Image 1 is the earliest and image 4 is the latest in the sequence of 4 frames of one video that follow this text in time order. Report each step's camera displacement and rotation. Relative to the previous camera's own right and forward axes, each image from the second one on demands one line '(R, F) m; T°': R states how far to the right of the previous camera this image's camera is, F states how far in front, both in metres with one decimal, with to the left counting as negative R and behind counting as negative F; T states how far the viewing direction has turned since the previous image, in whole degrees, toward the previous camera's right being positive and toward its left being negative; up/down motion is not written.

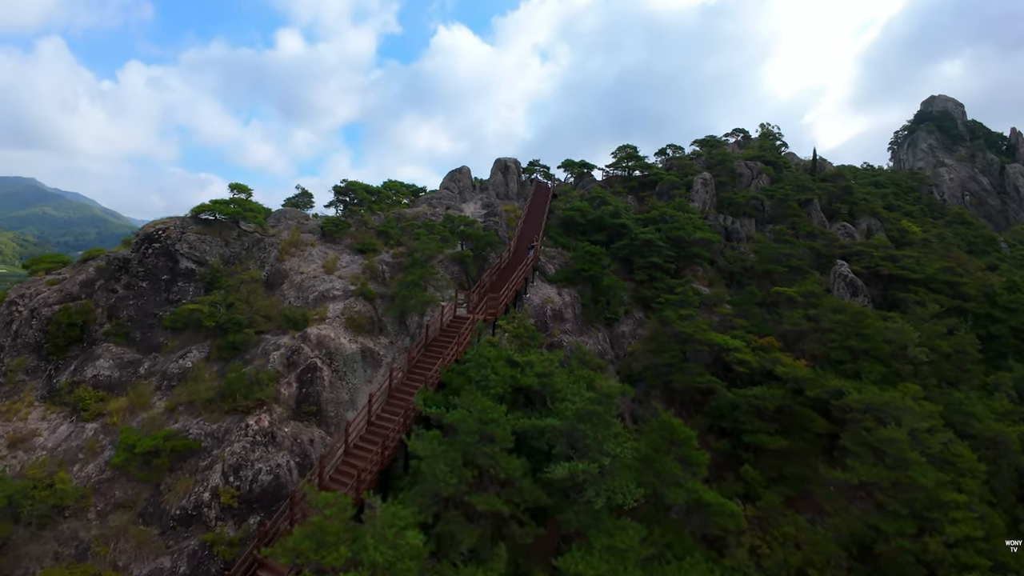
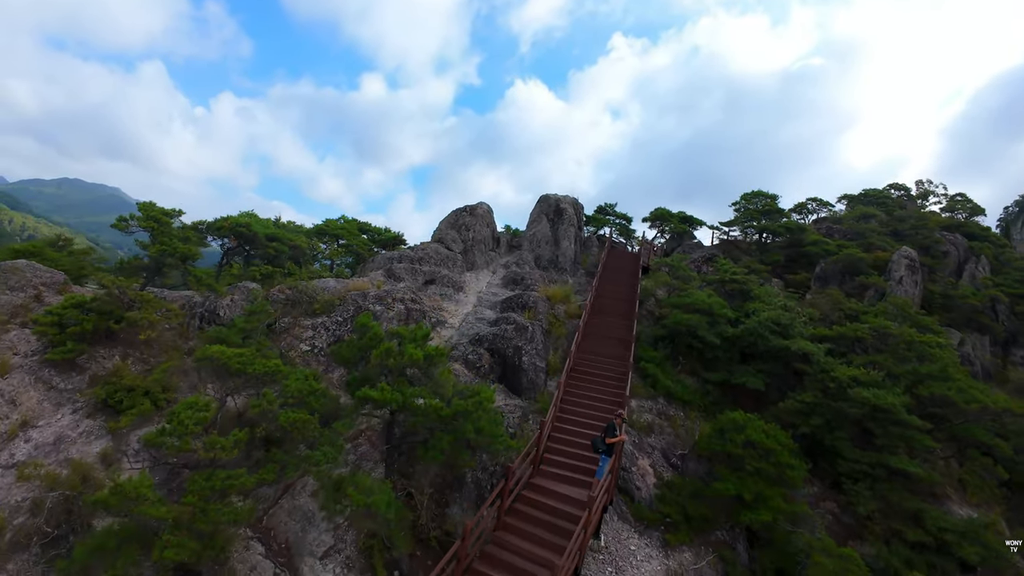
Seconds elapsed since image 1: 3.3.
(+0.2, +14.8) m; -6°
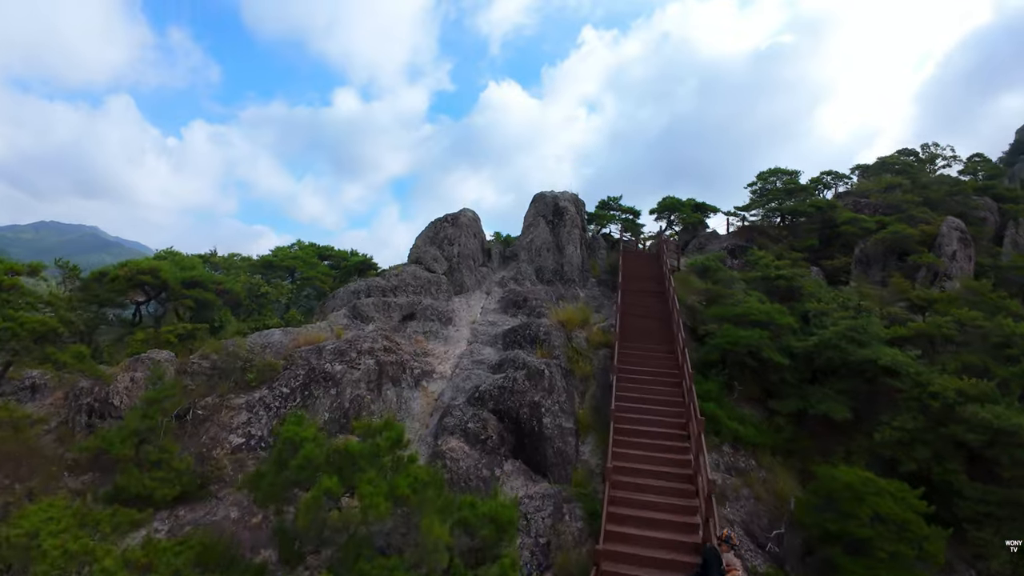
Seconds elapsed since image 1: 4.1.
(-0.2, +2.9) m; +1°
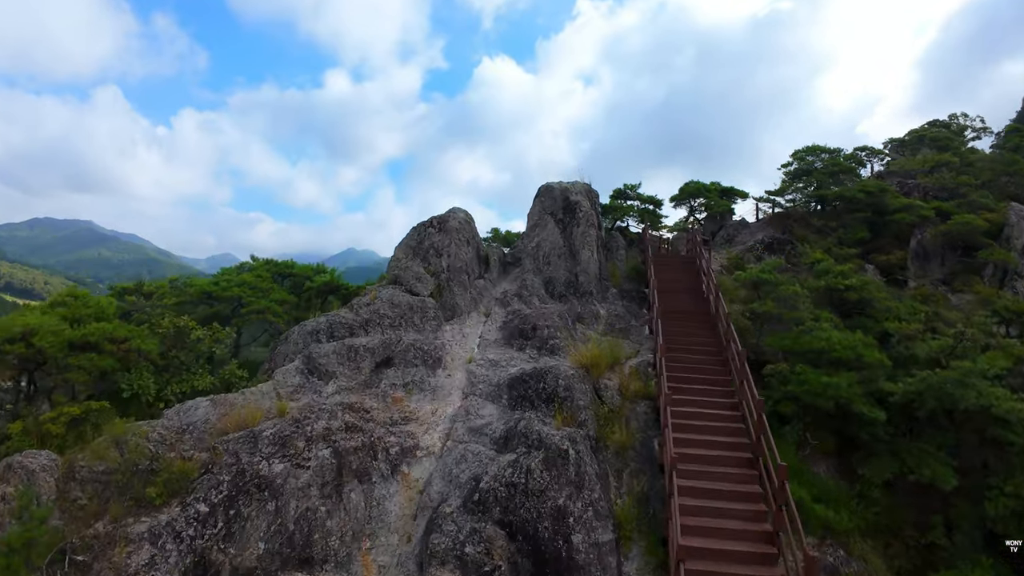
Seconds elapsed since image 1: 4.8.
(-0.1, +2.4) m; 0°
